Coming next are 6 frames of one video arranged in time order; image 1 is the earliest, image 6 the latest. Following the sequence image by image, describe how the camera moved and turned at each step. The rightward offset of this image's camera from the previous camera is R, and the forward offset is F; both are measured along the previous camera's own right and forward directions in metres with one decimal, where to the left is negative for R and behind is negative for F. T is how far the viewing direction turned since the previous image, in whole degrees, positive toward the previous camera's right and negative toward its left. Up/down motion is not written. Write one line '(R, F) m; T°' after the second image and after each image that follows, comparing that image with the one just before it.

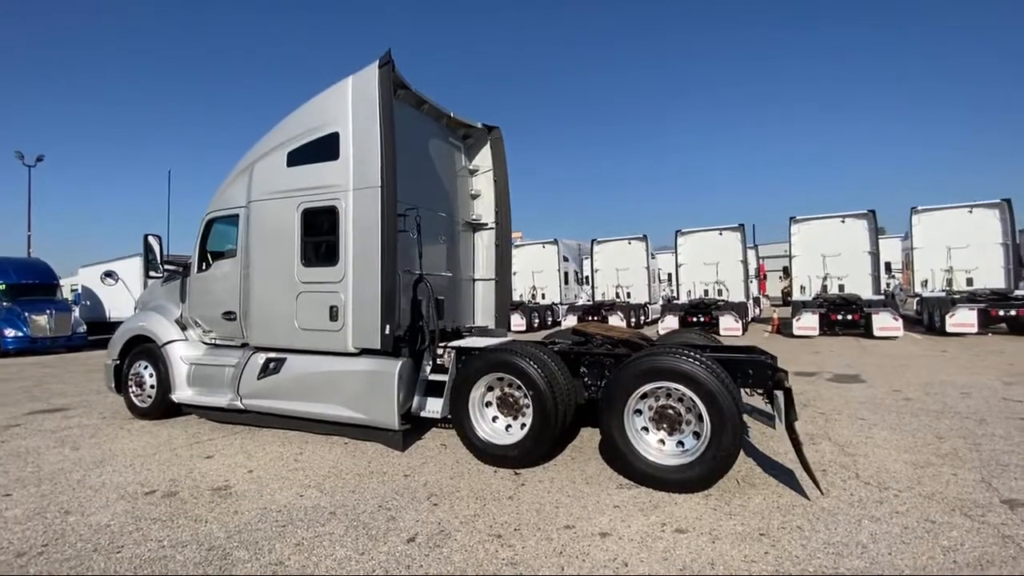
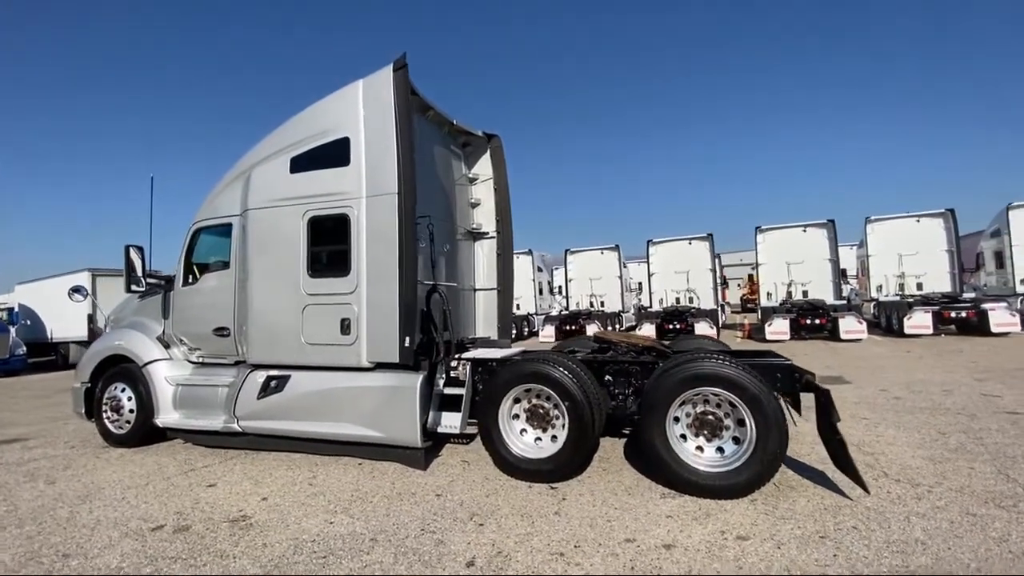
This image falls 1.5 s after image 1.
(-0.7, +0.1) m; +6°
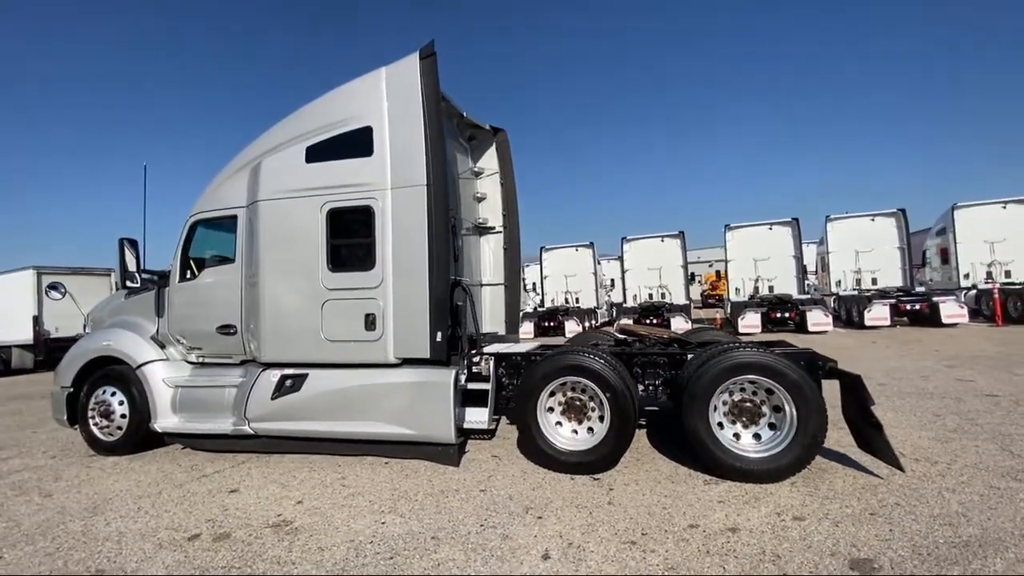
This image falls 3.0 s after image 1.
(-0.7, +0.1) m; +6°
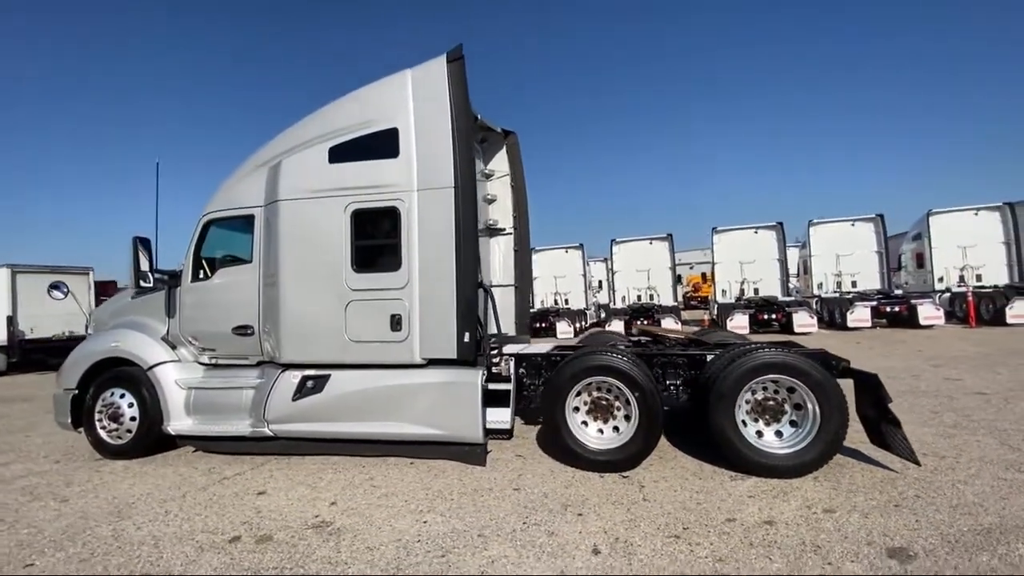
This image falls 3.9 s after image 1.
(-0.5, -0.1) m; +3°
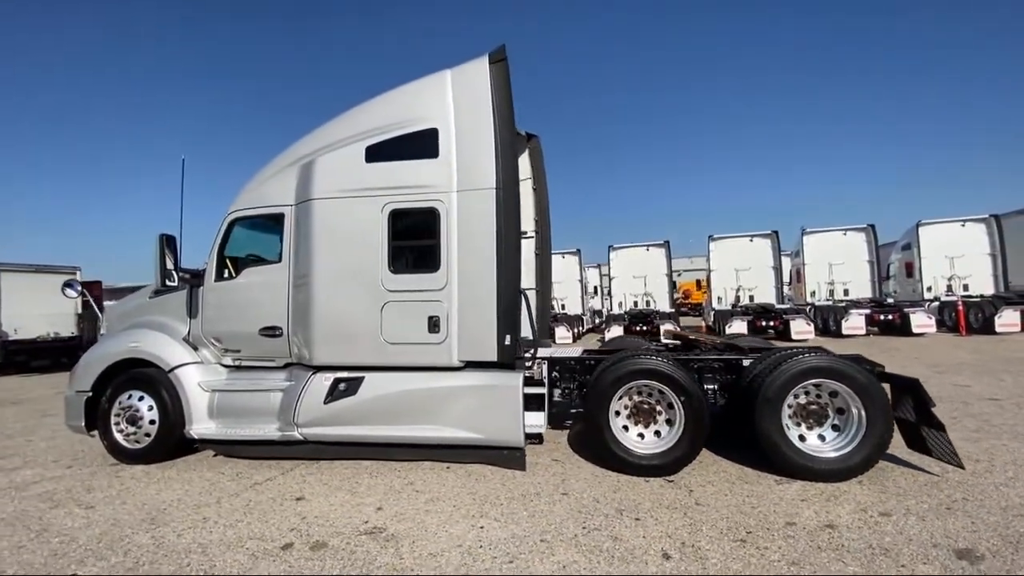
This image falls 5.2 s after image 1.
(-0.6, +0.1) m; +2°
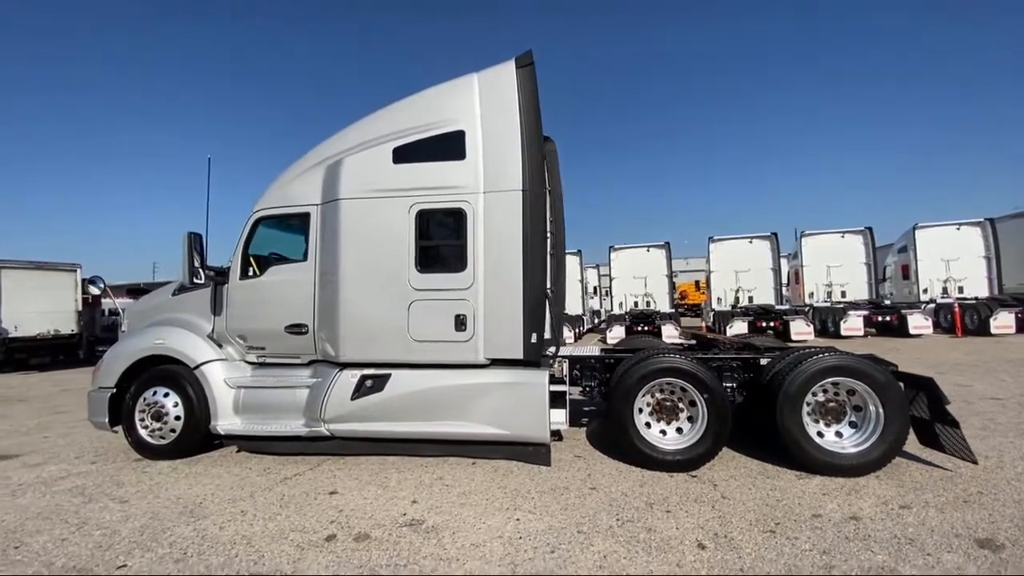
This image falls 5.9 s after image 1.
(-0.3, -0.1) m; +1°
